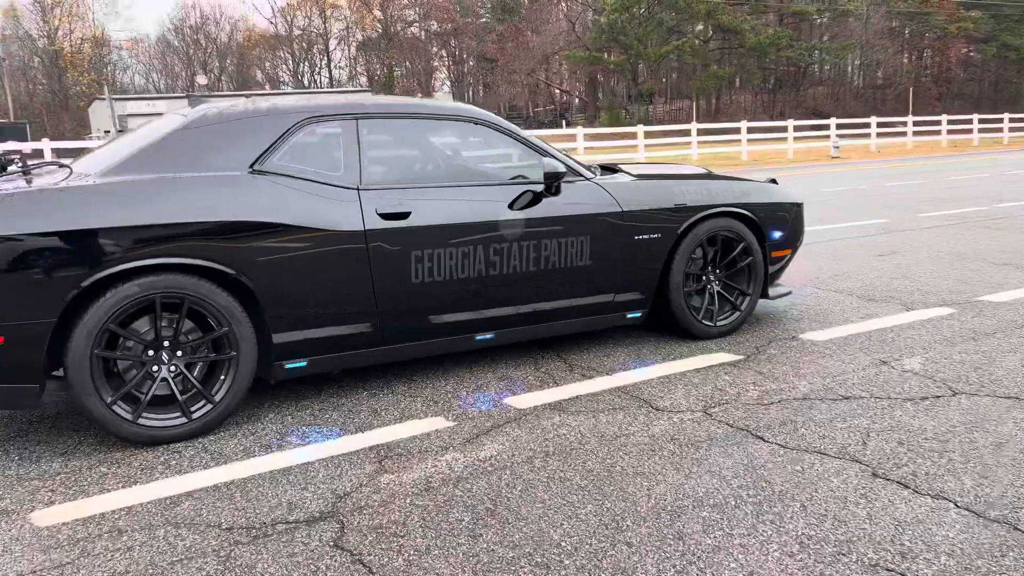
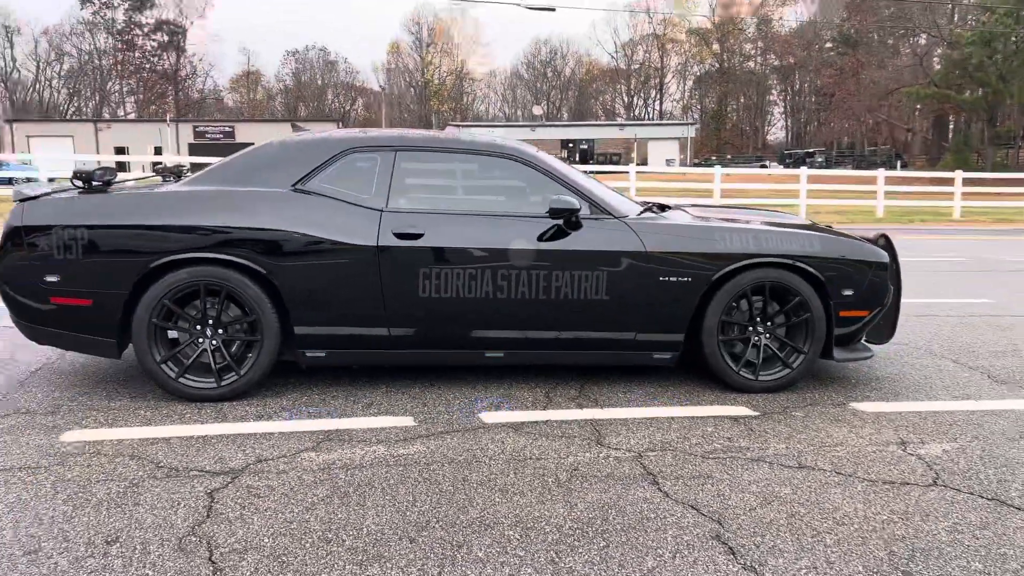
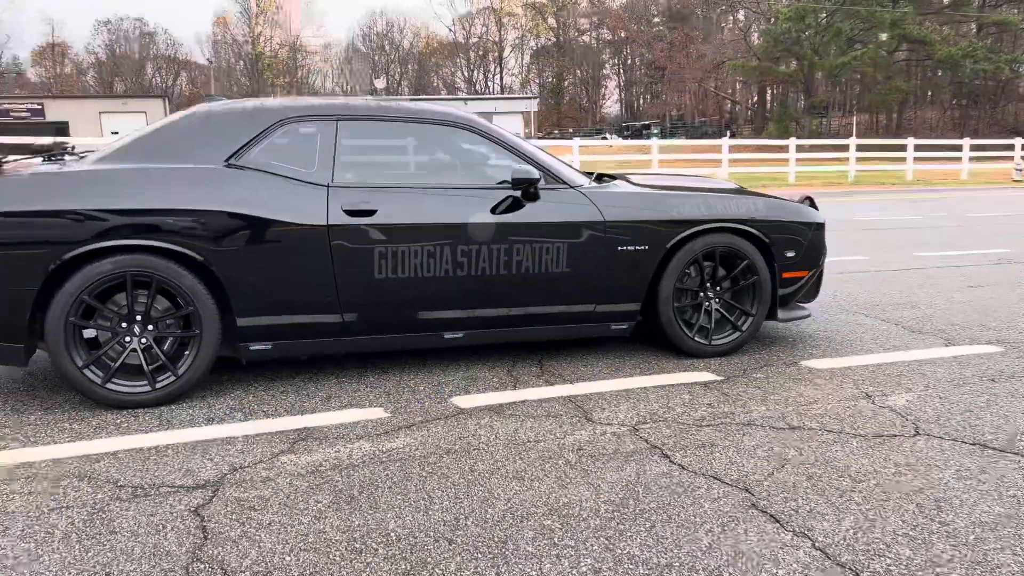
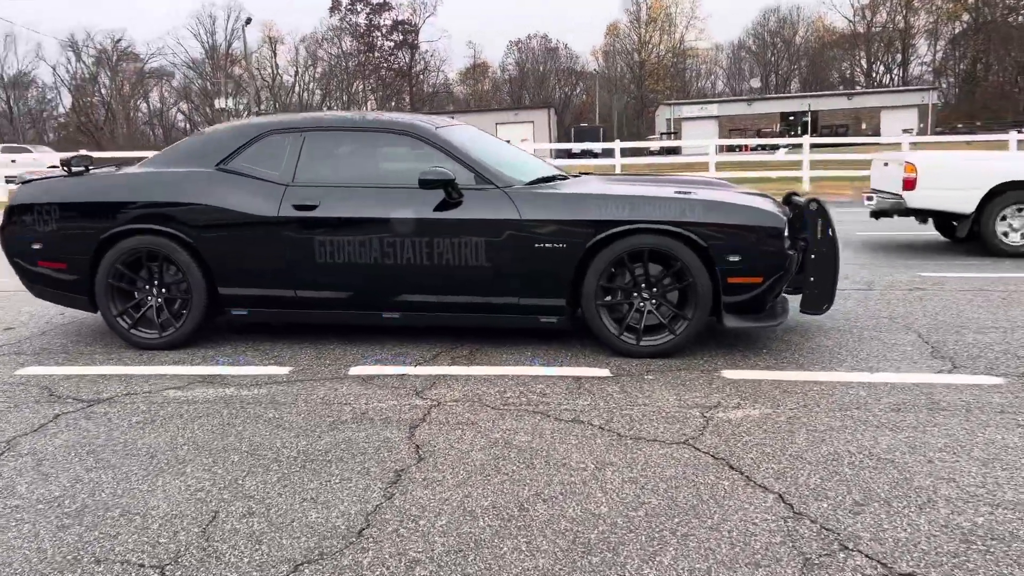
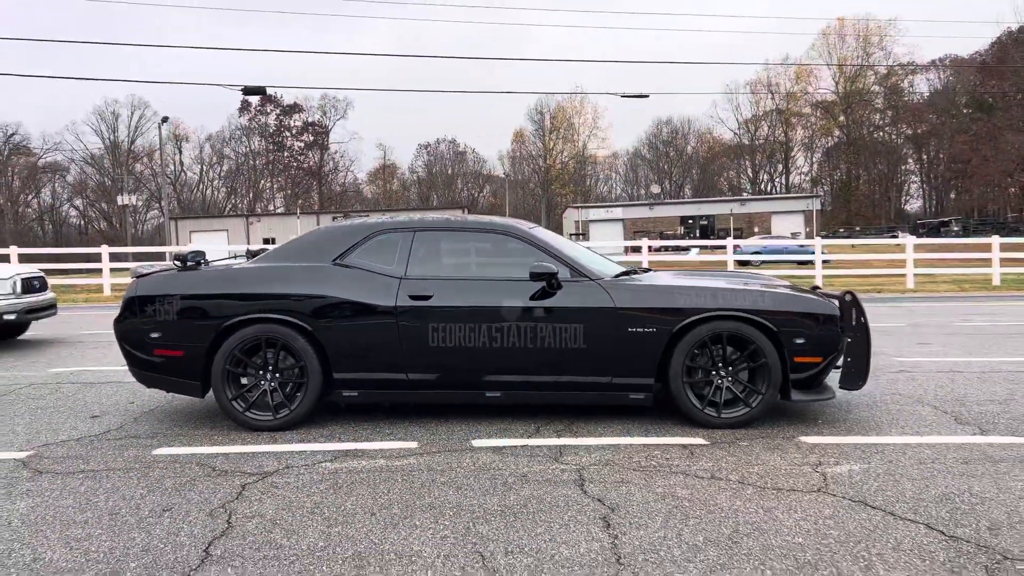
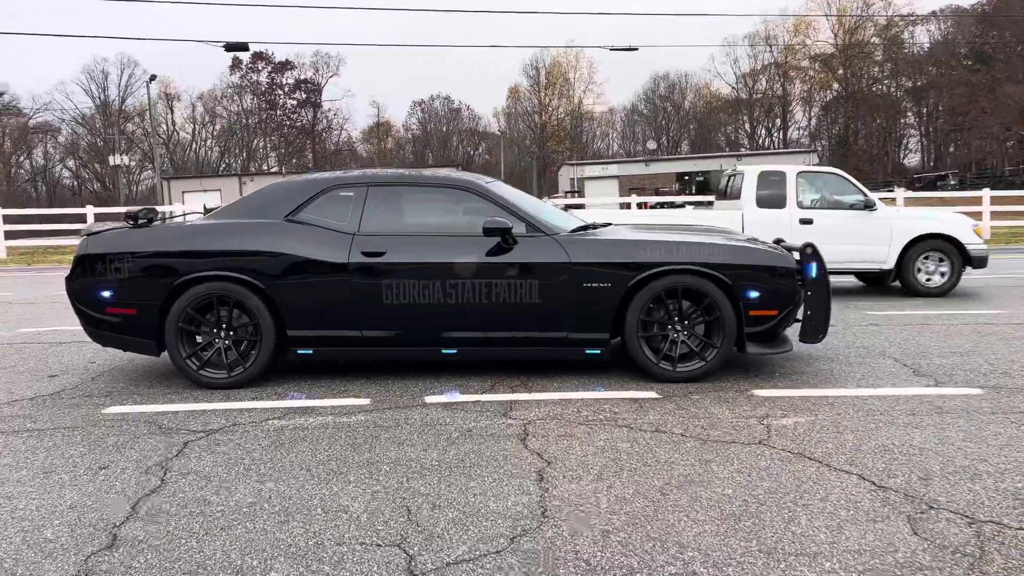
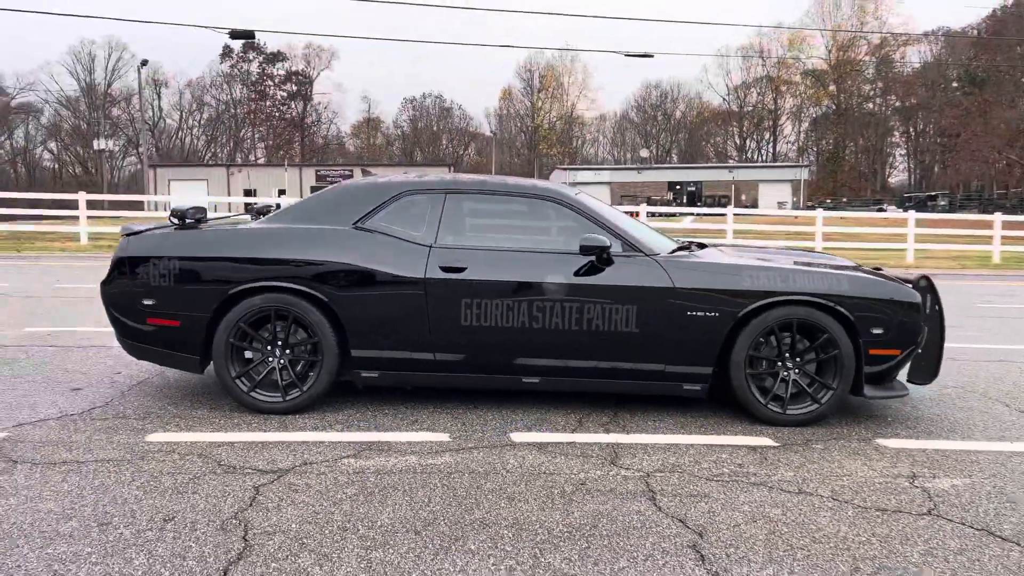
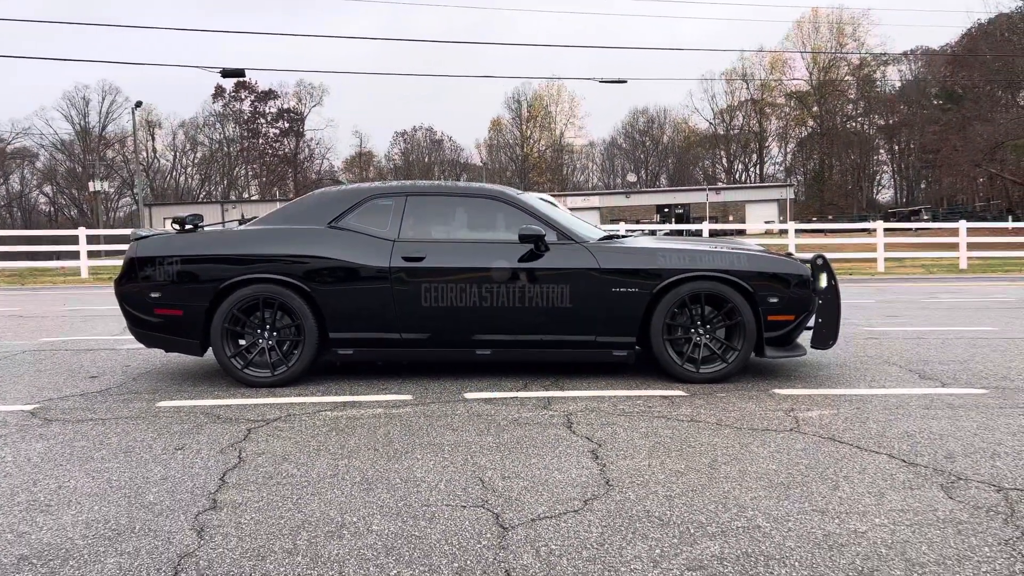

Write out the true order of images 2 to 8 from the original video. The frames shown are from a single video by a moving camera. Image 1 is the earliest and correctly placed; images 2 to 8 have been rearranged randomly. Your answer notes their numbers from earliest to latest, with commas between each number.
3, 2, 7, 5, 8, 6, 4
